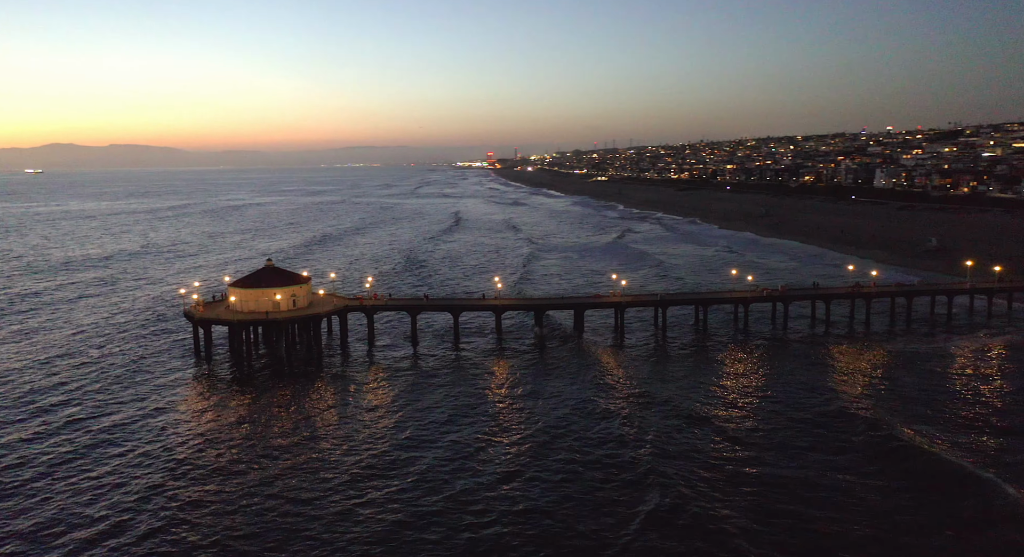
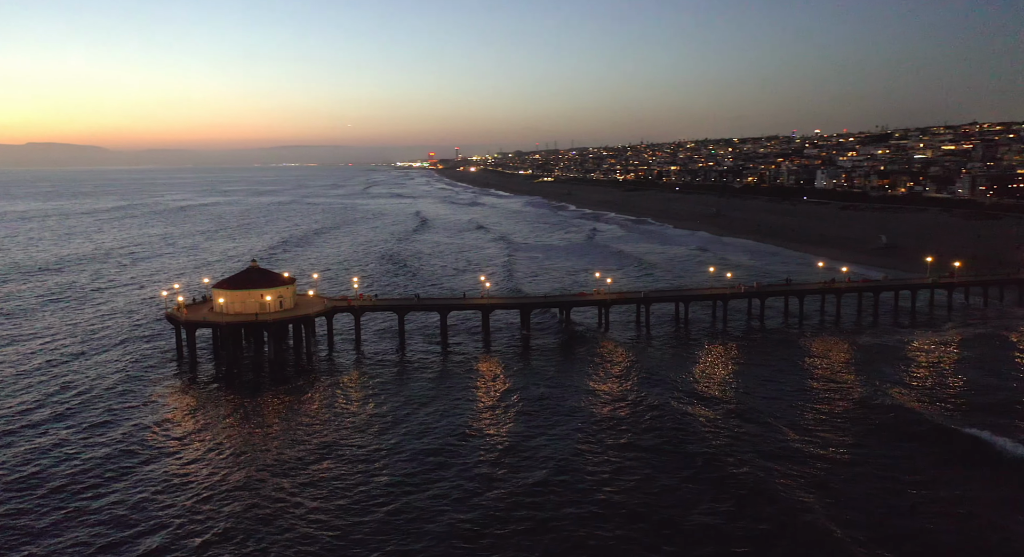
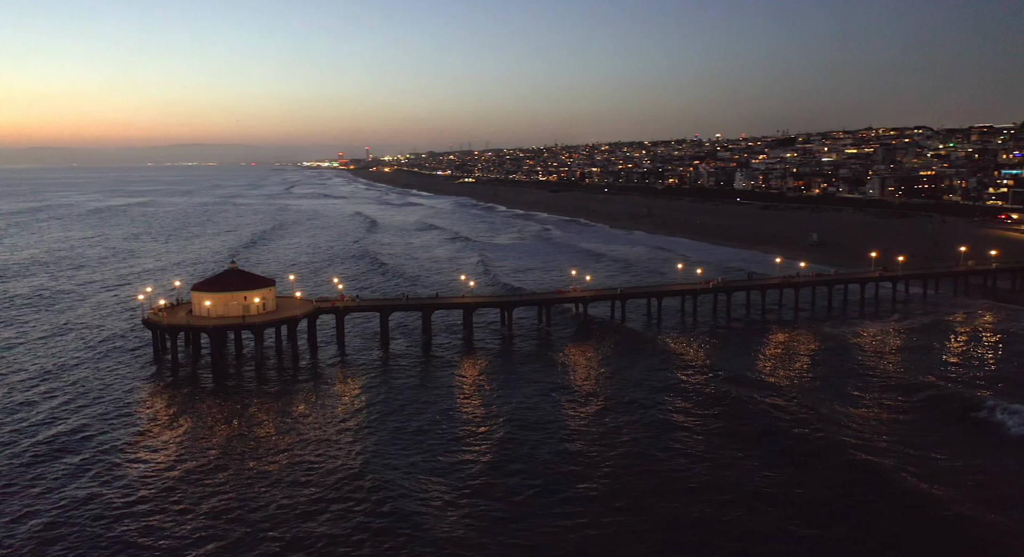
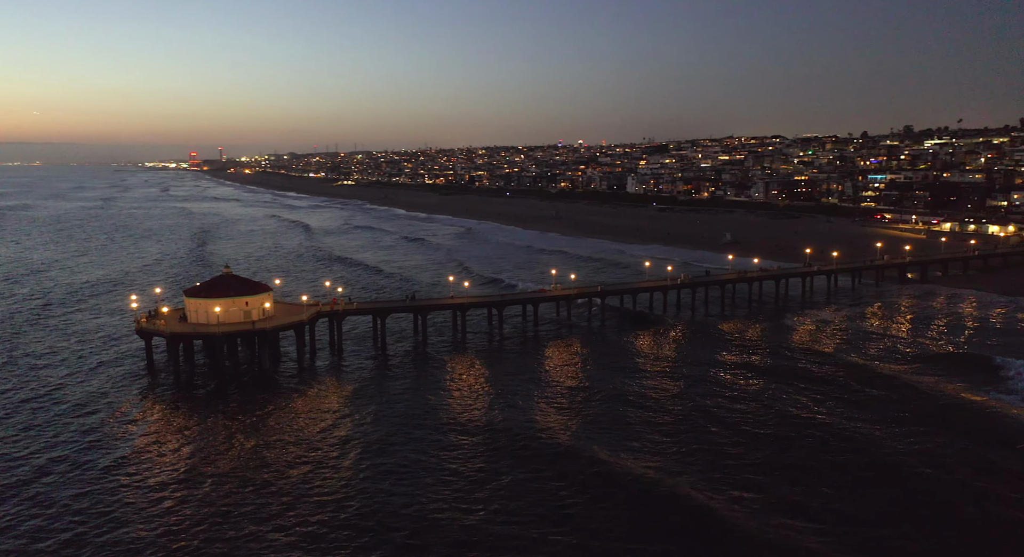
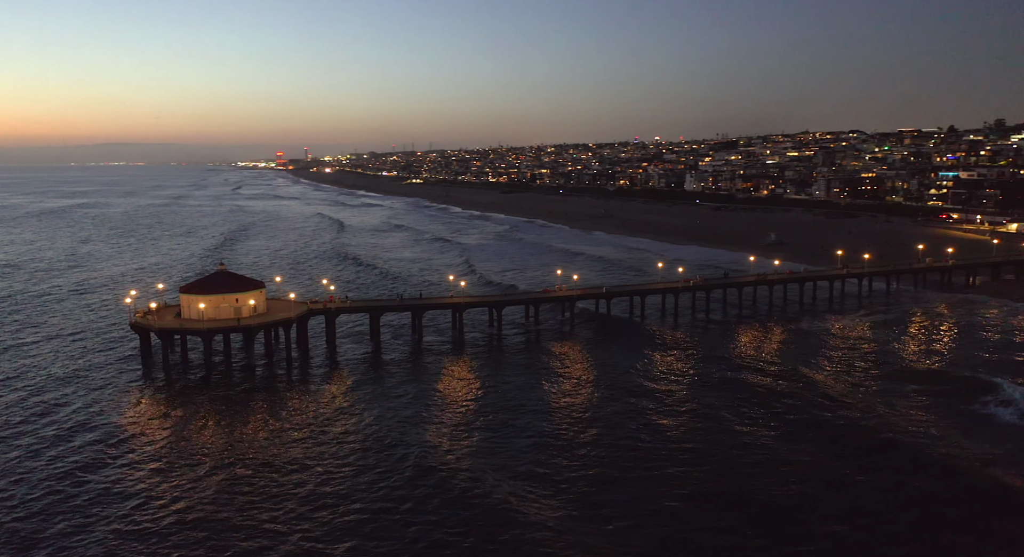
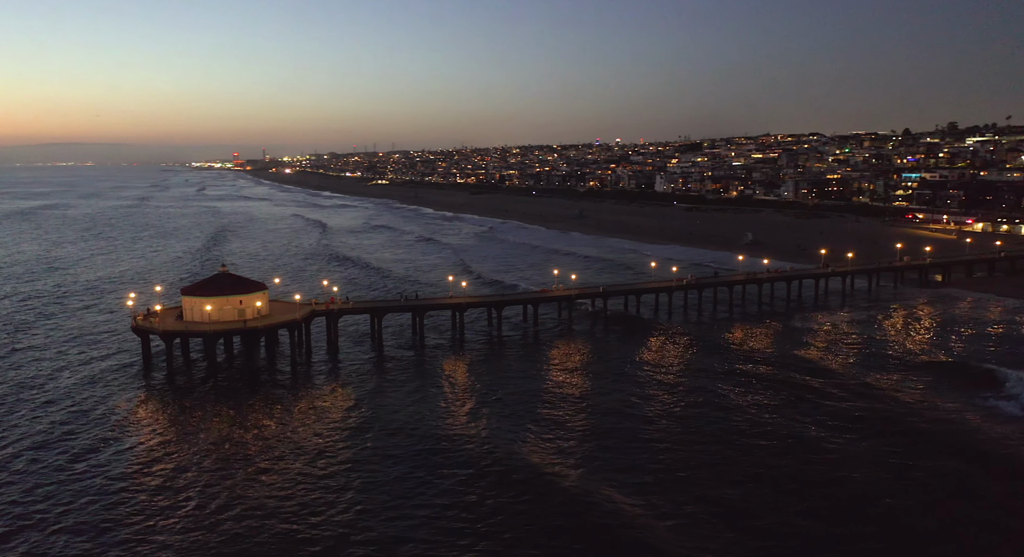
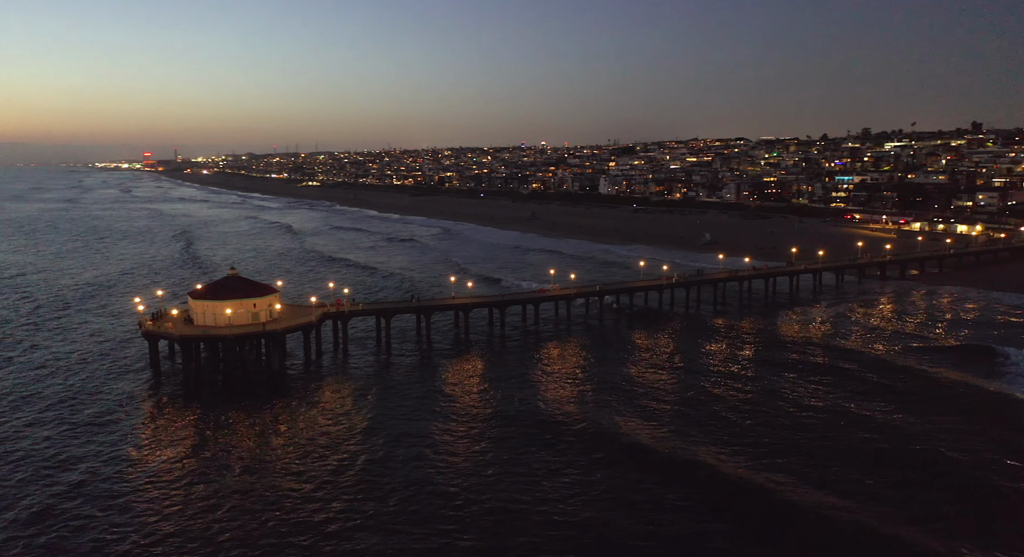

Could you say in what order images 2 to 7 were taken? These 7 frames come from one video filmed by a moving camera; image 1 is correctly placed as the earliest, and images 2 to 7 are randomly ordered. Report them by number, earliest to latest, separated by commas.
2, 3, 5, 6, 4, 7
